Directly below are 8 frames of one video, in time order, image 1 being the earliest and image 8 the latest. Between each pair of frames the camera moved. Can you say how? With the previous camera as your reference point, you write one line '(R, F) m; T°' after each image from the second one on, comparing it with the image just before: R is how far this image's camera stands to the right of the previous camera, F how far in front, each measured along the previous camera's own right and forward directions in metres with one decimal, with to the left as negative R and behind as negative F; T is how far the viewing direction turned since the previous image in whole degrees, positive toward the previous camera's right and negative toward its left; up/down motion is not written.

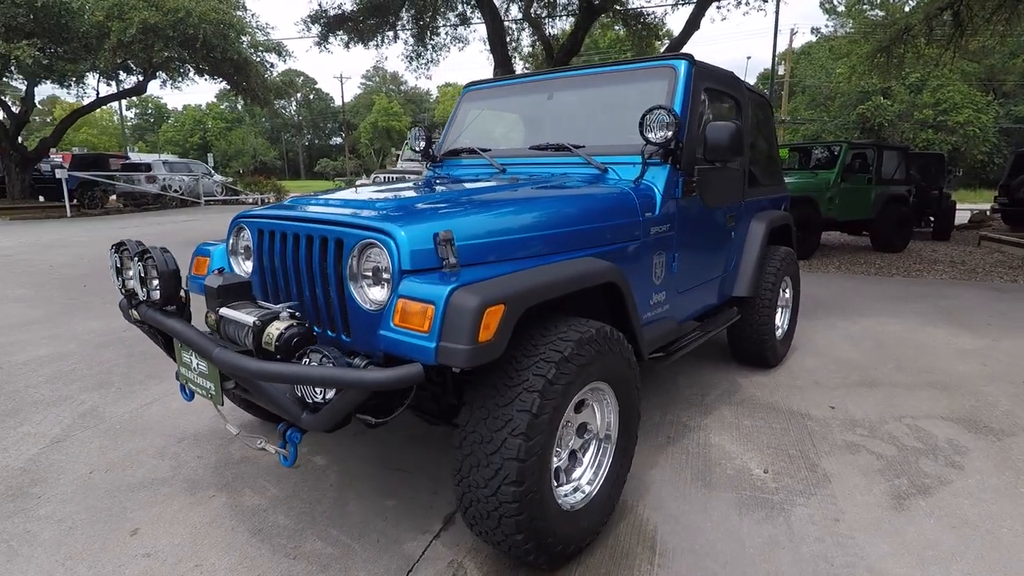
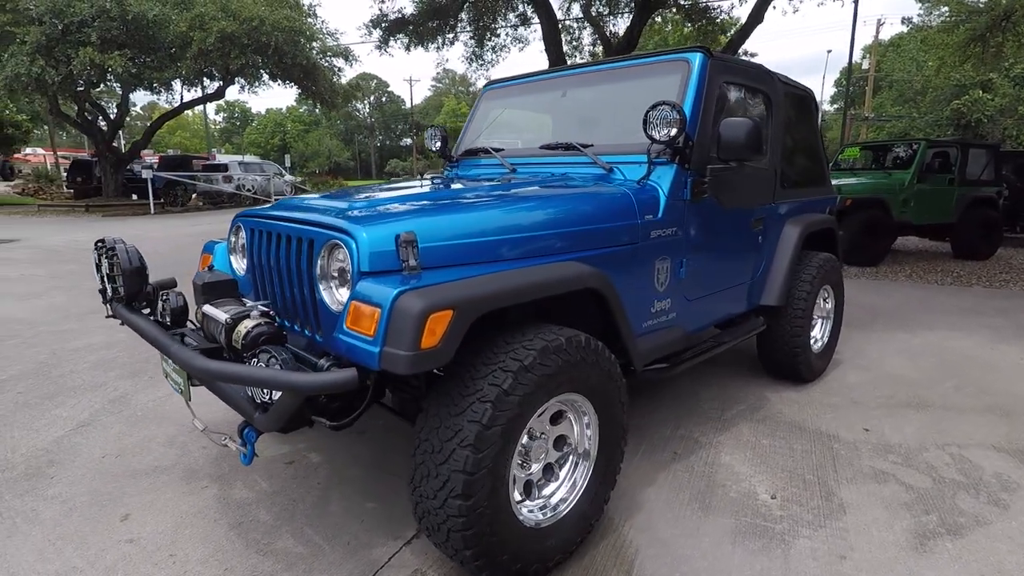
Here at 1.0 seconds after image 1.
(+0.4, +0.1) m; -7°
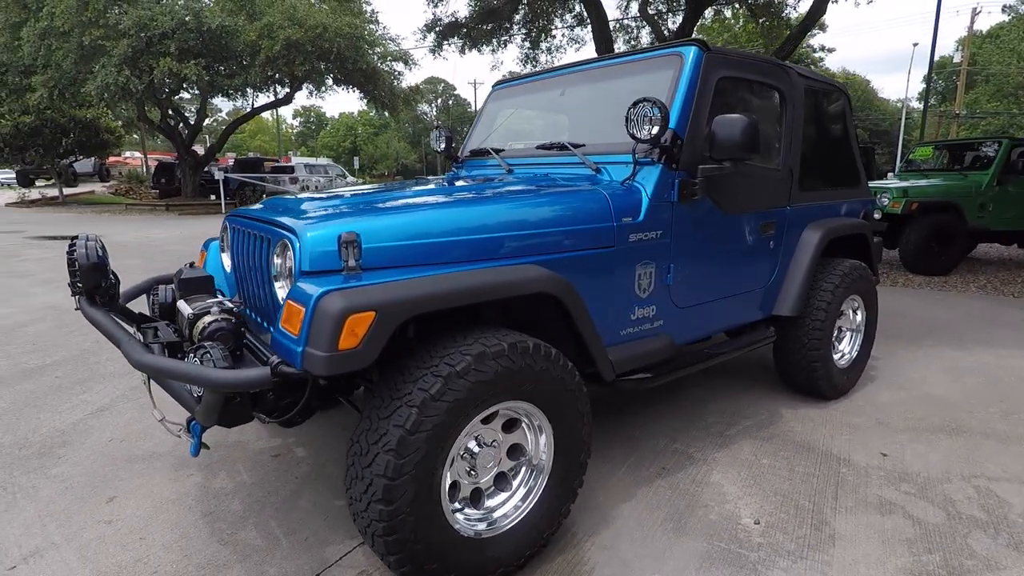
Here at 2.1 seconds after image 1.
(+0.4, +0.1) m; -7°
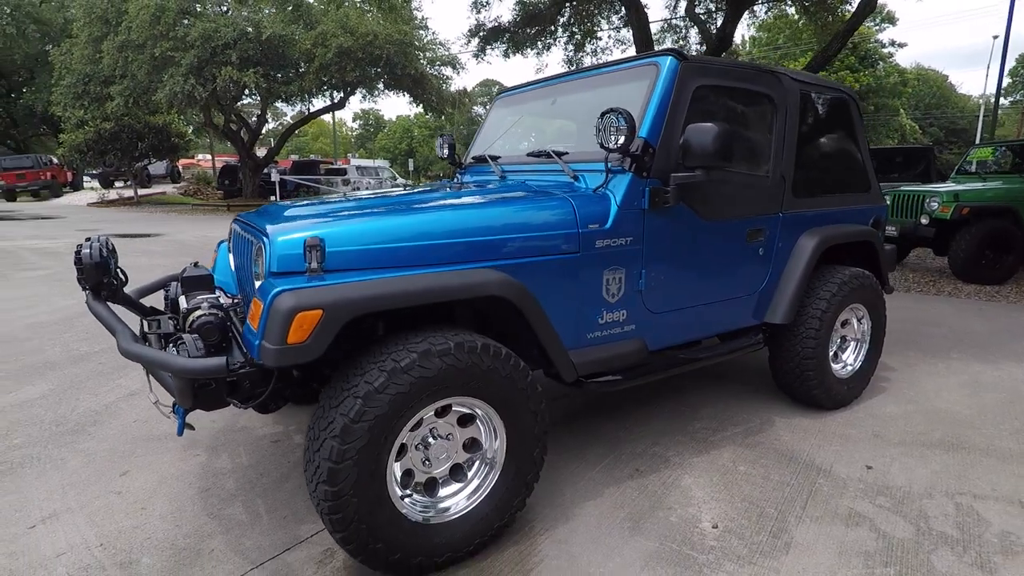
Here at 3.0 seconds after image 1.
(+0.4, -0.1) m; -6°
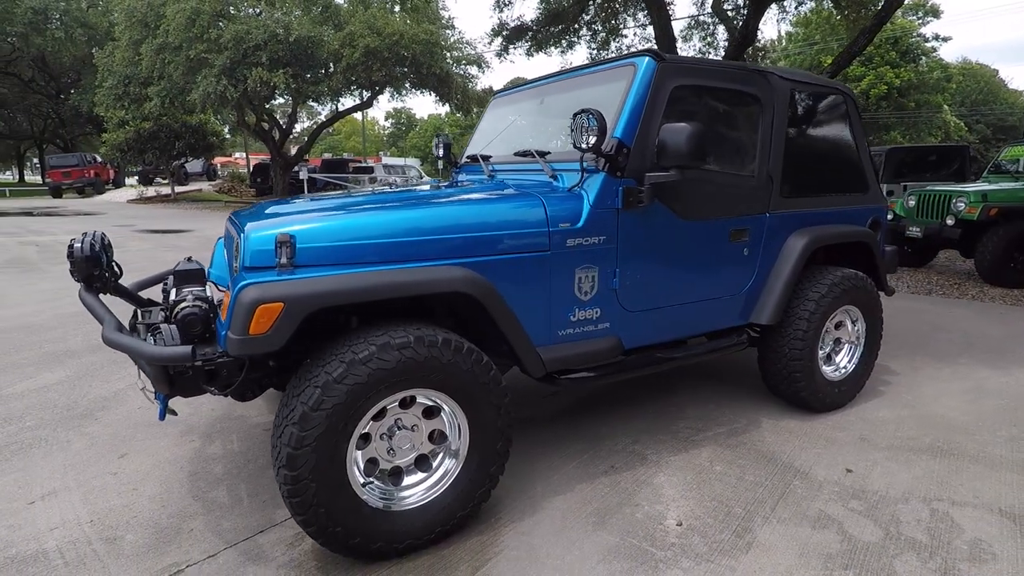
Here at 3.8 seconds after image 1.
(+0.3, -0.1) m; -3°
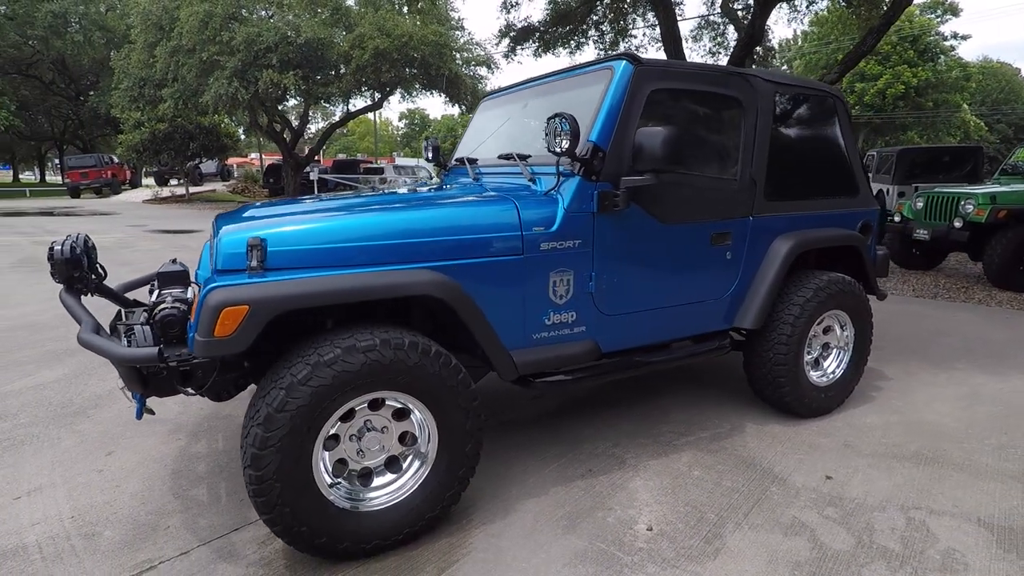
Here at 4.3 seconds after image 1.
(+0.2, 0.0) m; -2°
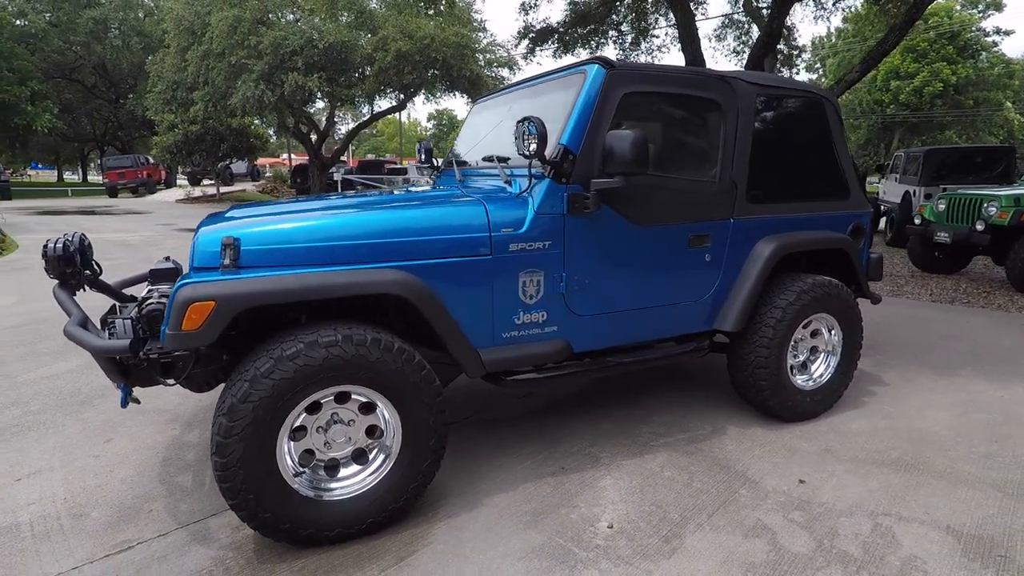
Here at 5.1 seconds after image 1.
(+0.3, -0.1) m; -3°
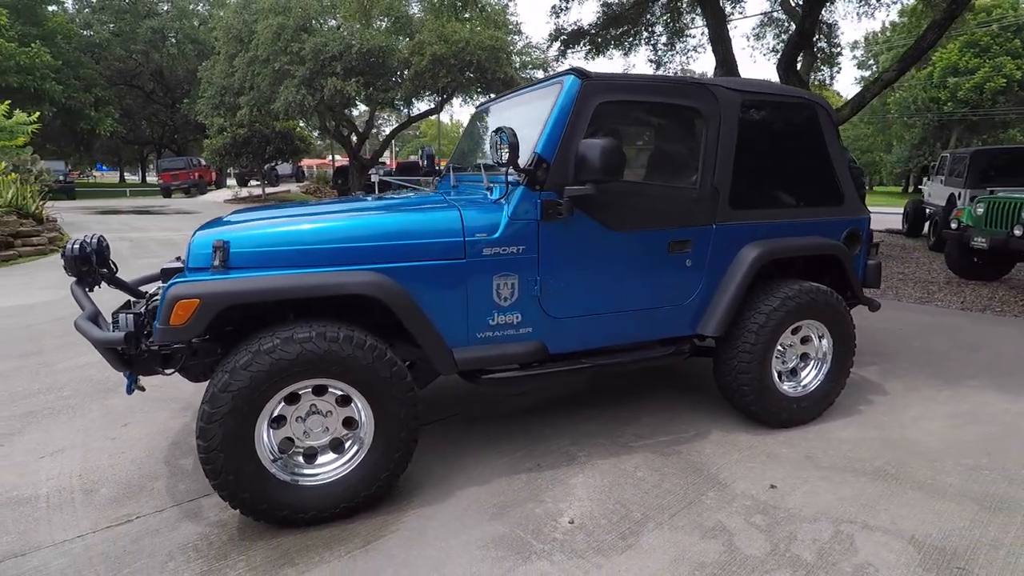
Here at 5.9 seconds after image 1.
(+0.4, -0.1) m; -4°
